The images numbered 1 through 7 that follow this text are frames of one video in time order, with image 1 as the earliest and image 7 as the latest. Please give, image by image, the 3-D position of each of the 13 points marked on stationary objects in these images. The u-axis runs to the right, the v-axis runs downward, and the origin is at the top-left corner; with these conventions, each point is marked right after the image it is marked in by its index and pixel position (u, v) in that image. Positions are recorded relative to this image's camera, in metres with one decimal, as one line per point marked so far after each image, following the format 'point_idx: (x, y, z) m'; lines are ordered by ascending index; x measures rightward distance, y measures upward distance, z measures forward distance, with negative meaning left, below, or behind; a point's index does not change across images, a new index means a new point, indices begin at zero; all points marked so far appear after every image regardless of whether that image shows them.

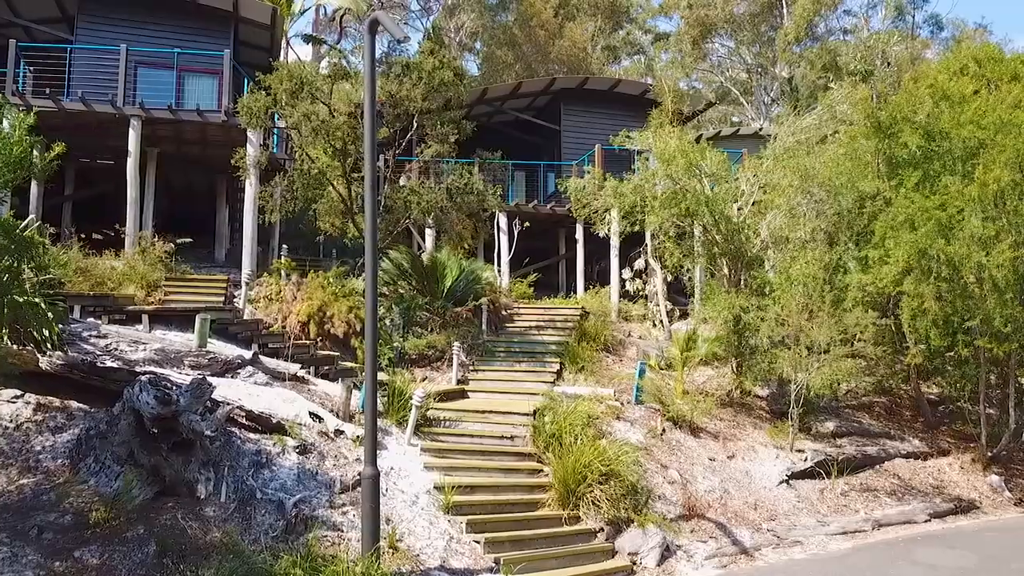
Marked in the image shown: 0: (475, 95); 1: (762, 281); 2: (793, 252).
0: (-0.8, +4.2, +17.9) m
1: (+3.5, +0.1, +11.7) m
2: (+4.0, +0.5, +11.7) m
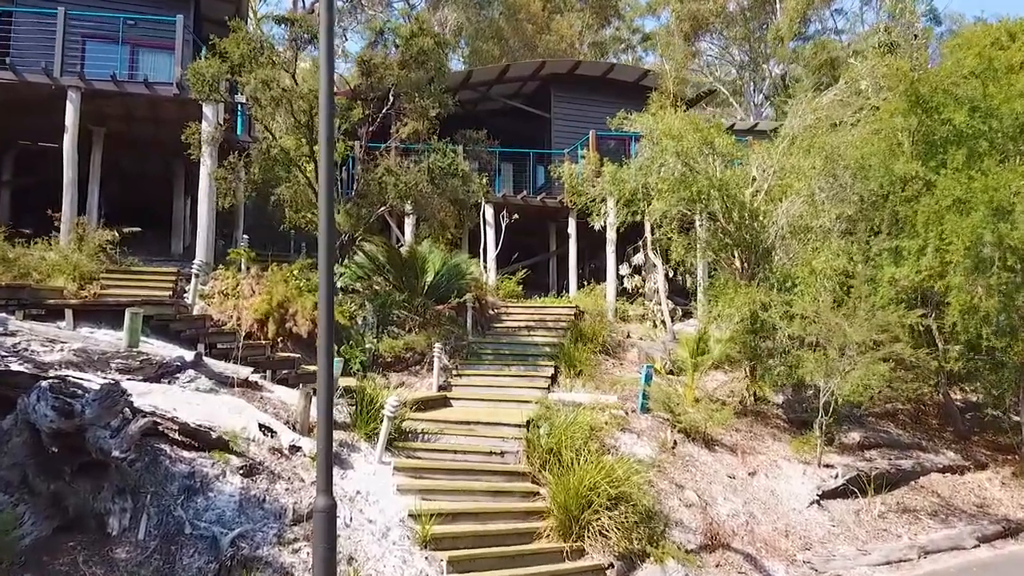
0: (-1.0, +4.2, +16.6) m
1: (+3.4, +0.2, +10.5) m
2: (+3.9, +0.6, +10.4) m
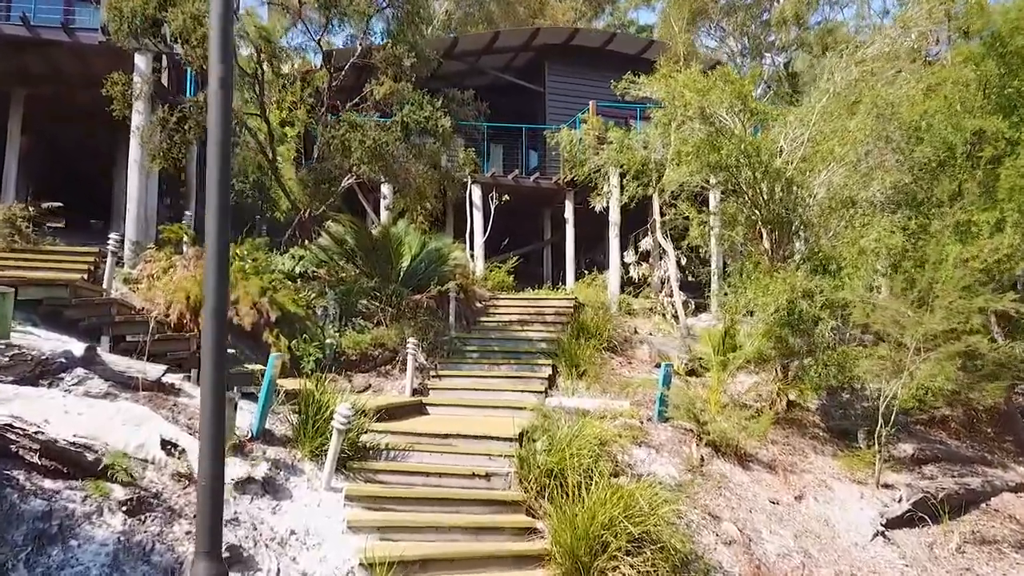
0: (-1.2, +4.4, +14.9) m
1: (+3.2, +0.3, +8.8) m
2: (+3.7, +0.7, +8.7) m
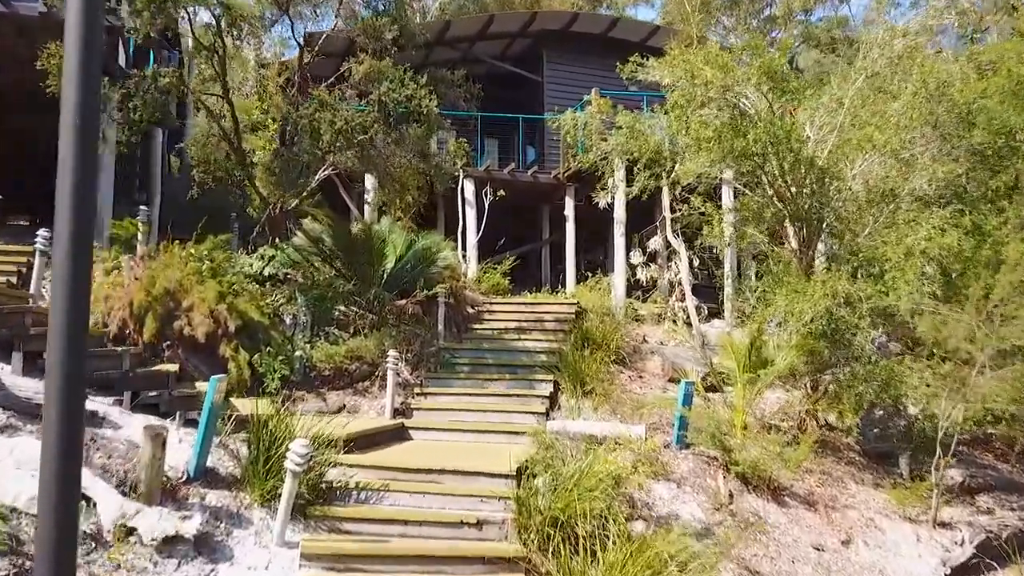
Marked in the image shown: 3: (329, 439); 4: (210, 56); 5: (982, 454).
0: (-1.3, +4.3, +13.8) m
1: (+3.2, +0.3, +7.7) m
2: (+3.7, +0.7, +7.6) m
3: (-1.2, -1.0, +5.7) m
4: (-3.0, +2.3, +8.1) m
5: (+4.9, -1.7, +8.6) m
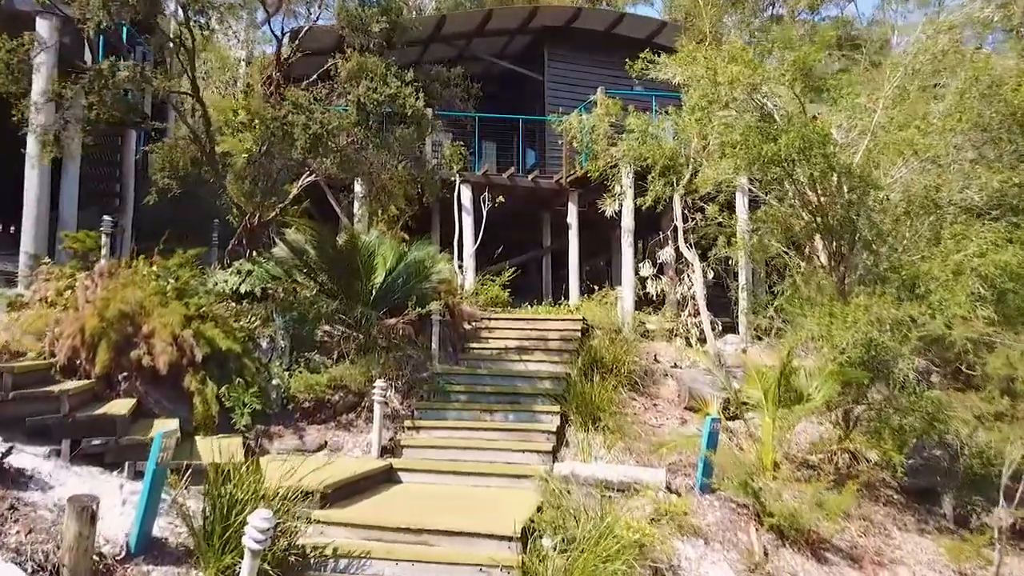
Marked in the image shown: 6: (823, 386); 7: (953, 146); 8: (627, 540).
0: (-1.3, +4.1, +13.0) m
1: (+3.2, +0.1, +6.9) m
2: (+3.7, +0.5, +6.9) m
3: (-1.2, -1.2, +4.9) m
4: (-3.0, +2.1, +7.3) m
5: (+4.9, -1.9, +7.8) m
6: (+2.5, -0.8, +6.6) m
7: (+3.8, +1.2, +7.1) m
8: (+0.6, -1.4, +4.7) m
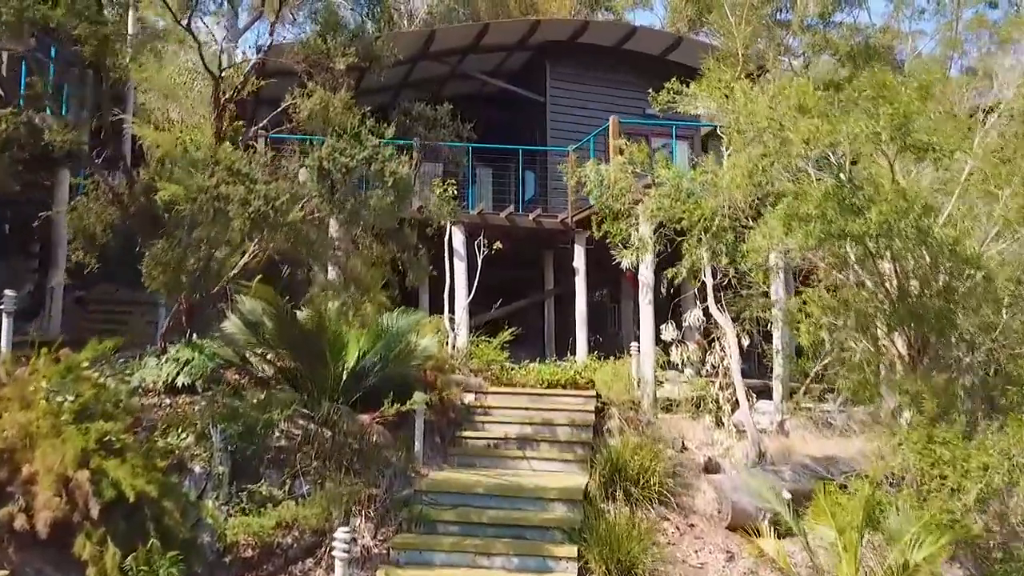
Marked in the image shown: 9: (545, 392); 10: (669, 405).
0: (-1.3, +3.4, +11.4) m
1: (+3.3, -0.6, +5.4) m
2: (+3.7, -0.2, +5.3) m
3: (-1.2, -1.9, +3.3) m
4: (-2.9, +1.4, +5.7) m
5: (+5.0, -2.6, +6.3) m
6: (+2.5, -1.5, +5.0) m
7: (+3.8, +0.5, +5.5) m
8: (+0.7, -2.1, +3.1) m
9: (+0.3, -1.1, +8.4) m
10: (+1.7, -1.3, +9.0) m
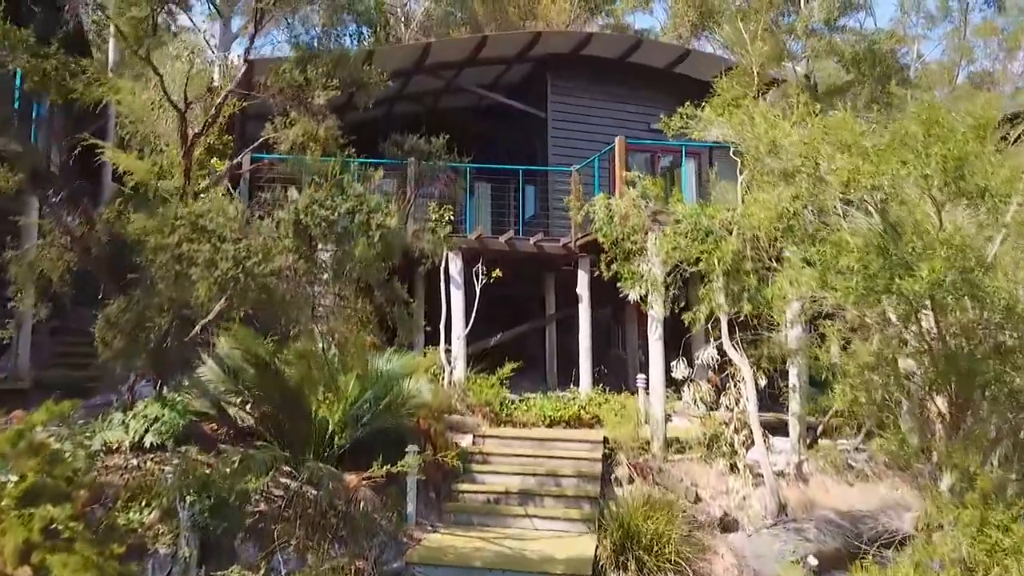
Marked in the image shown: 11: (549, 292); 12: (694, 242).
0: (-1.3, +3.1, +10.8) m
1: (+3.3, -1.0, +4.8) m
2: (+3.8, -0.6, +4.8) m
3: (-1.2, -2.3, +2.7) m
4: (-2.9, +1.0, +5.1) m
5: (+5.0, -3.0, +5.8) m
6: (+2.5, -1.9, +4.5) m
7: (+3.8, +0.1, +5.0) m
8: (+0.7, -2.5, +2.5) m
9: (+0.3, -1.4, +7.8) m
10: (+1.7, -1.6, +8.4) m
11: (+0.5, -0.1, +11.2) m
12: (+1.4, +0.4, +6.1) m
